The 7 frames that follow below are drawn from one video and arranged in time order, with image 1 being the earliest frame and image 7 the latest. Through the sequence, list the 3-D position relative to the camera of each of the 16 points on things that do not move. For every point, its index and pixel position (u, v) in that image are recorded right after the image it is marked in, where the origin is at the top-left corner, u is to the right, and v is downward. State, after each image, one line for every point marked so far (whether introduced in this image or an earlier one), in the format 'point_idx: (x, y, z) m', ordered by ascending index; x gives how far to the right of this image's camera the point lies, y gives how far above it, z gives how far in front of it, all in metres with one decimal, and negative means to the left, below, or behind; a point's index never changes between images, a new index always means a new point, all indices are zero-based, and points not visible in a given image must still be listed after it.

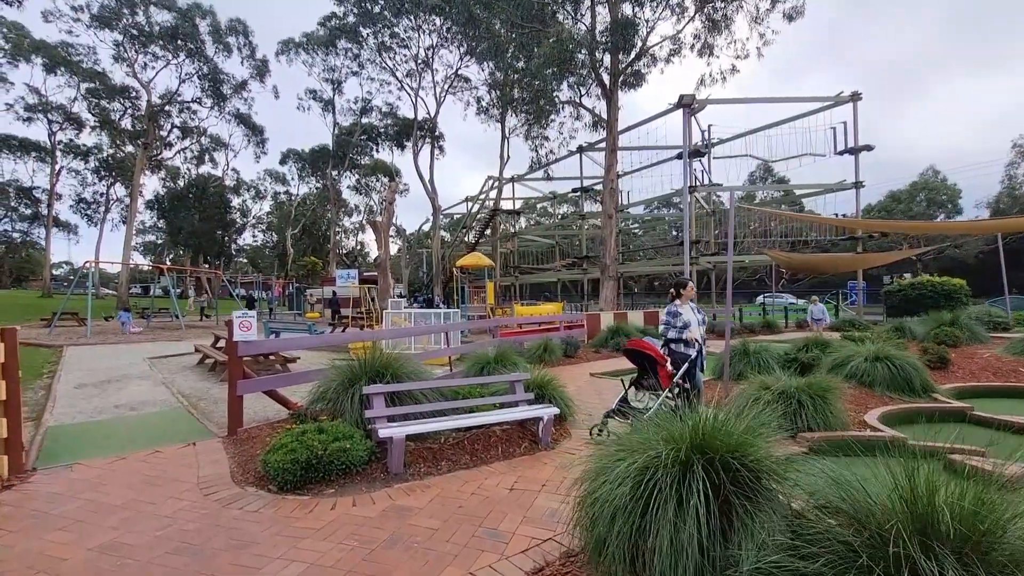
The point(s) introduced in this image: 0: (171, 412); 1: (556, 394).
0: (-4.1, -1.5, +6.2) m
1: (+0.5, -1.1, +5.2) m
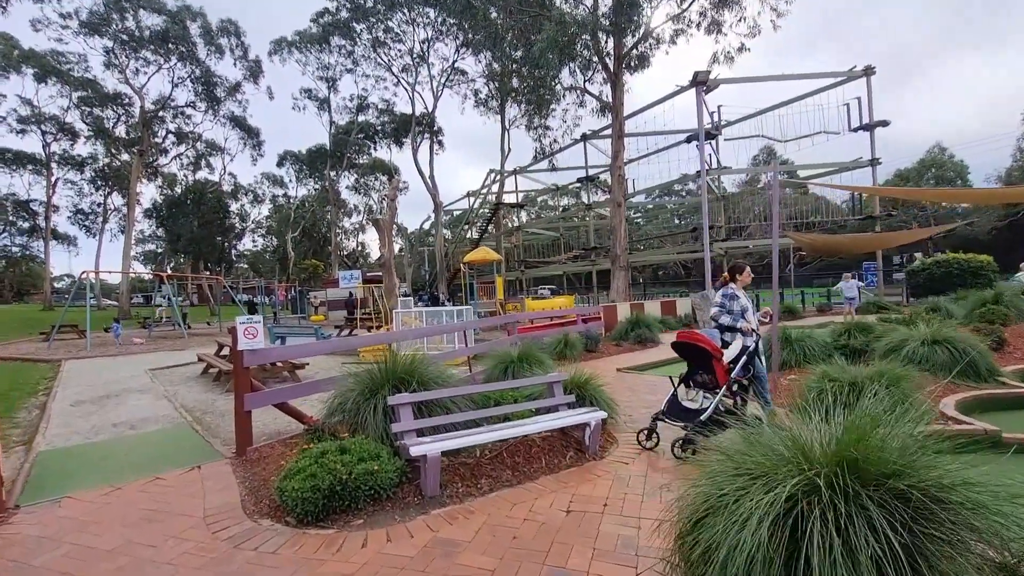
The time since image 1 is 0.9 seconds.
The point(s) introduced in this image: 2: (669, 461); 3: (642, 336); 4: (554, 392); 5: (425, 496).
0: (-3.8, -1.6, +5.7) m
1: (+0.8, -1.0, +4.7) m
2: (+1.2, -1.3, +3.9) m
3: (+2.9, -1.1, +11.2) m
4: (+0.4, -0.9, +4.5) m
5: (-0.6, -1.3, +3.2) m
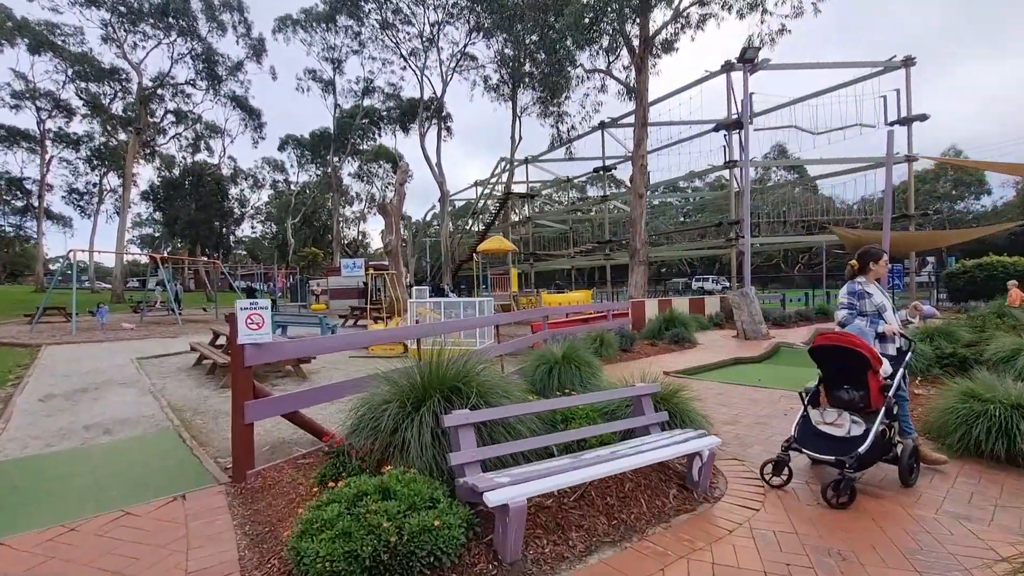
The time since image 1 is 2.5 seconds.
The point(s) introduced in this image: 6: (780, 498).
0: (-3.3, -1.4, +4.7) m
1: (+1.3, -0.9, +3.7) m
2: (+1.7, -1.3, +3.0) m
3: (+3.4, -1.0, +10.2) m
4: (+0.9, -0.8, +3.5) m
5: (0.0, -1.2, +2.3) m
6: (+1.6, -1.3, +3.1) m
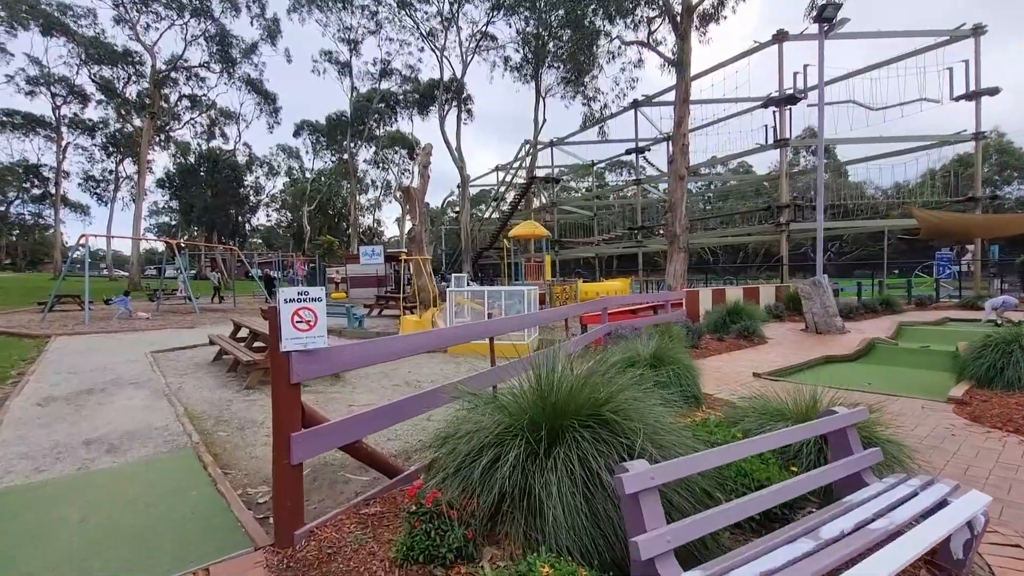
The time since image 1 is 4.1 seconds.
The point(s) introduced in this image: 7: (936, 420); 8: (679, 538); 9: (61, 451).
0: (-2.5, -1.2, +3.8) m
1: (+2.0, -0.8, +2.7) m
2: (+2.5, -1.2, +1.9) m
3: (+4.3, -0.7, +9.1) m
4: (+1.6, -0.7, +2.4) m
5: (+0.7, -1.2, +1.3) m
6: (+2.3, -1.2, +2.1) m
7: (+3.7, -1.1, +4.4) m
8: (+0.5, -0.8, +1.6) m
9: (-3.4, -1.2, +3.8) m
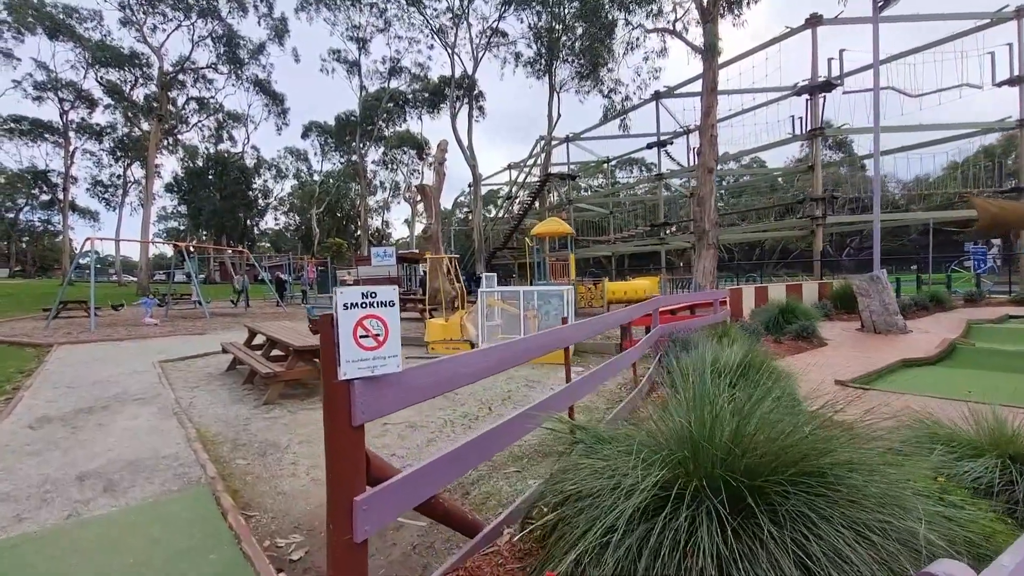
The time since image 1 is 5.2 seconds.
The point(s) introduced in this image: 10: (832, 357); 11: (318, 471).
0: (-2.0, -1.3, +3.1) m
1: (+2.5, -0.8, +1.9) m
2: (+2.9, -1.2, +1.2) m
3: (+4.9, -0.7, +8.3) m
4: (+2.1, -0.7, +1.7) m
5: (+1.1, -1.2, +0.5) m
6: (+2.8, -1.2, +1.3) m
7: (+4.2, -1.1, +3.6) m
8: (+1.0, -0.8, +0.9) m
9: (-2.9, -1.3, +3.2) m
10: (+4.4, -0.9, +7.0) m
11: (-1.4, -1.3, +3.7) m
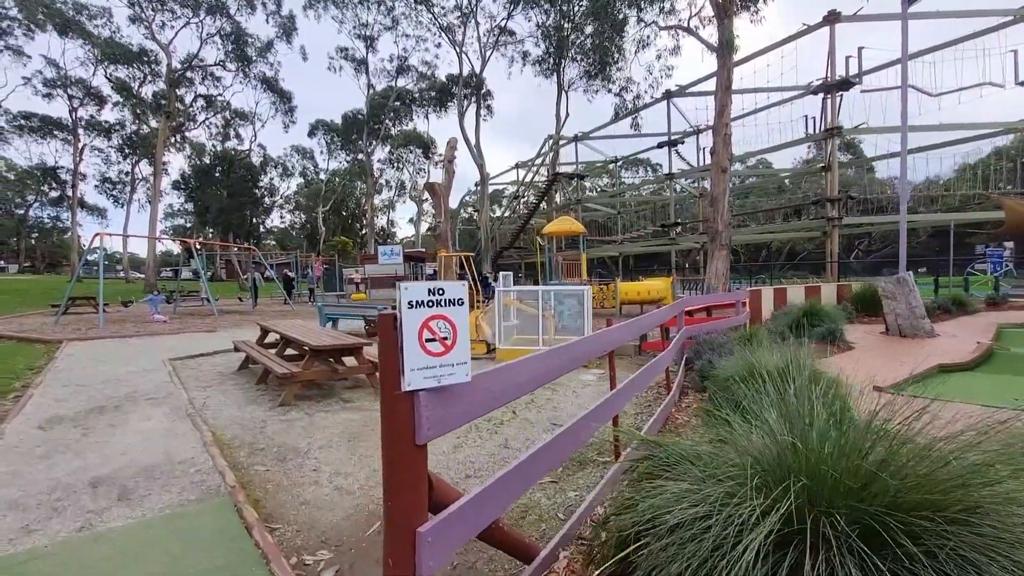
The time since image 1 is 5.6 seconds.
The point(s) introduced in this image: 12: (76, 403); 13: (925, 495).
0: (-1.8, -1.2, +2.9) m
1: (+2.8, -0.8, +1.7) m
2: (+3.2, -1.2, +0.9) m
3: (+5.1, -0.7, +8.1) m
4: (+2.3, -0.7, +1.5) m
5: (+1.4, -1.2, +0.3) m
6: (+3.1, -1.2, +1.1) m
7: (+4.4, -1.1, +3.4) m
8: (+1.2, -0.8, +0.7) m
9: (-2.7, -1.2, +3.0) m
10: (+4.6, -1.0, +6.7) m
11: (-1.2, -1.3, +3.5) m
12: (-4.4, -1.1, +5.1) m
13: (+1.0, -0.5, +1.3) m
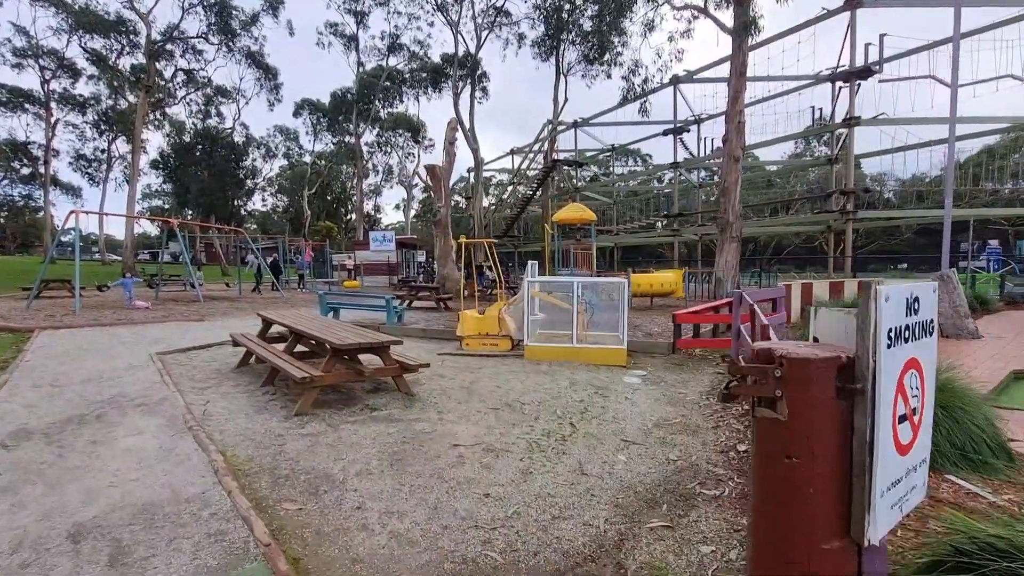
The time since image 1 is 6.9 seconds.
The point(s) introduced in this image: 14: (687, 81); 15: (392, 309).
0: (-1.2, -1.2, +2.1) m
1: (+3.4, -0.9, +1.1) m
2: (+3.8, -1.3, +0.4) m
3: (+5.5, -0.7, +7.6) m
4: (+3.0, -0.8, +0.9) m
5: (+2.0, -1.2, -0.3) m
6: (+3.7, -1.2, +0.5) m
7: (+5.0, -1.2, +2.8) m
8: (+1.9, -0.8, 0.0) m
9: (-2.1, -1.2, +2.2) m
10: (+5.1, -0.9, +6.2) m
11: (-0.6, -1.3, +2.7) m
12: (-3.9, -1.0, +4.2) m
13: (+1.7, -0.6, +0.6) m
14: (+6.8, +7.9, +19.4) m
15: (-2.2, -0.3, +9.3) m
